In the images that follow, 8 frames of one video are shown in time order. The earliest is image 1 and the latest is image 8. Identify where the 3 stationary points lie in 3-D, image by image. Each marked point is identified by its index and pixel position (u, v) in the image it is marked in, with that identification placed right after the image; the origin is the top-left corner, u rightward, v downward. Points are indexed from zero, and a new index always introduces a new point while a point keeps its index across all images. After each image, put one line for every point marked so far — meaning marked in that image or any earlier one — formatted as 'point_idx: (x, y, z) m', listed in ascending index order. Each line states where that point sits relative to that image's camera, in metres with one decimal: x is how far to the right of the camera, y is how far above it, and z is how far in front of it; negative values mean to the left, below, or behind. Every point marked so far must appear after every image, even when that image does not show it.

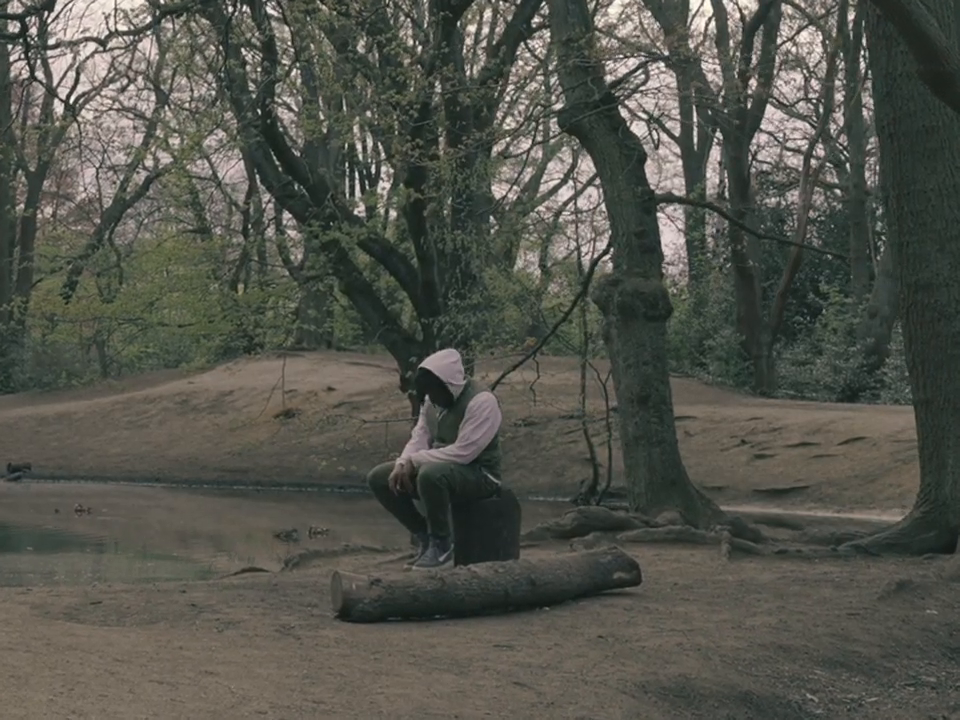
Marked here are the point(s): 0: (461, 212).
0: (-0.2, +1.8, +19.5) m
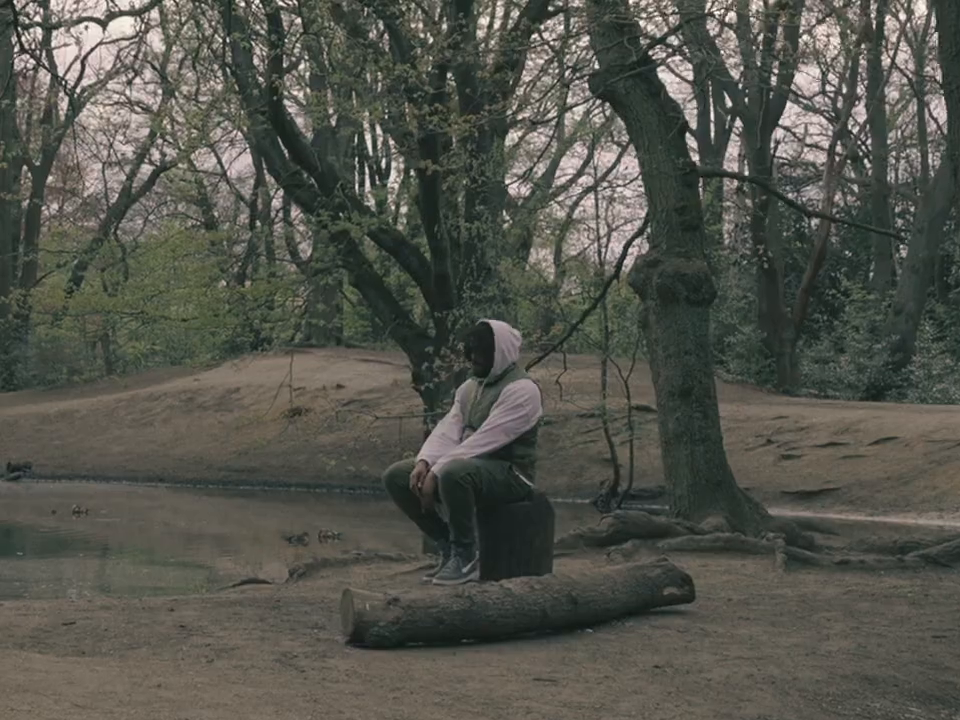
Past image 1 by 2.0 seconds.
0: (0.0, +1.8, +18.7) m
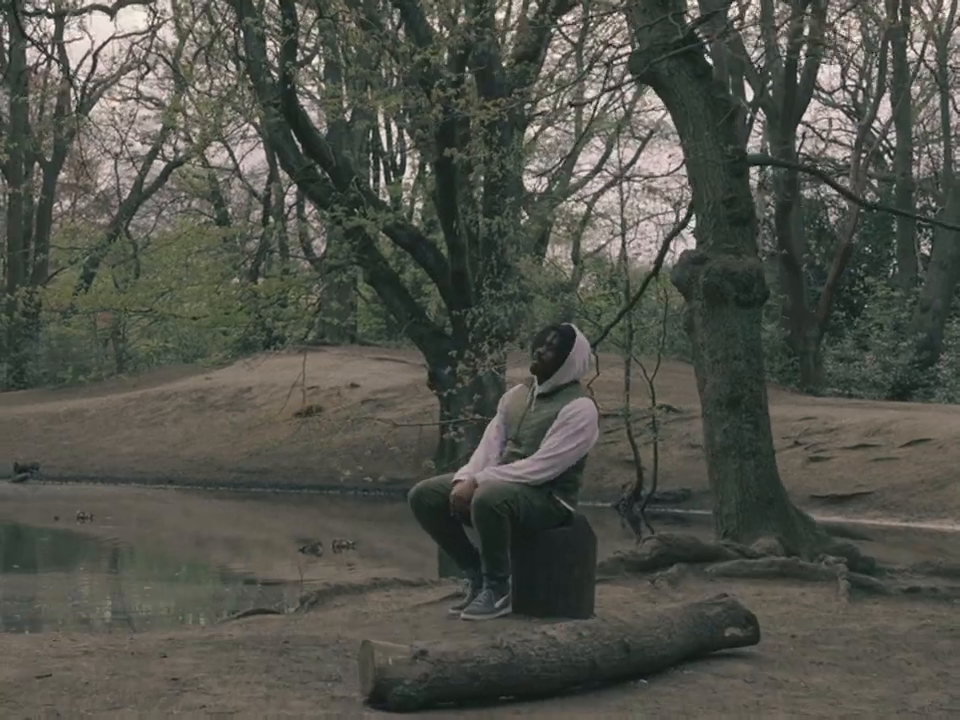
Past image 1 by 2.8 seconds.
0: (+0.2, +1.8, +18.0) m
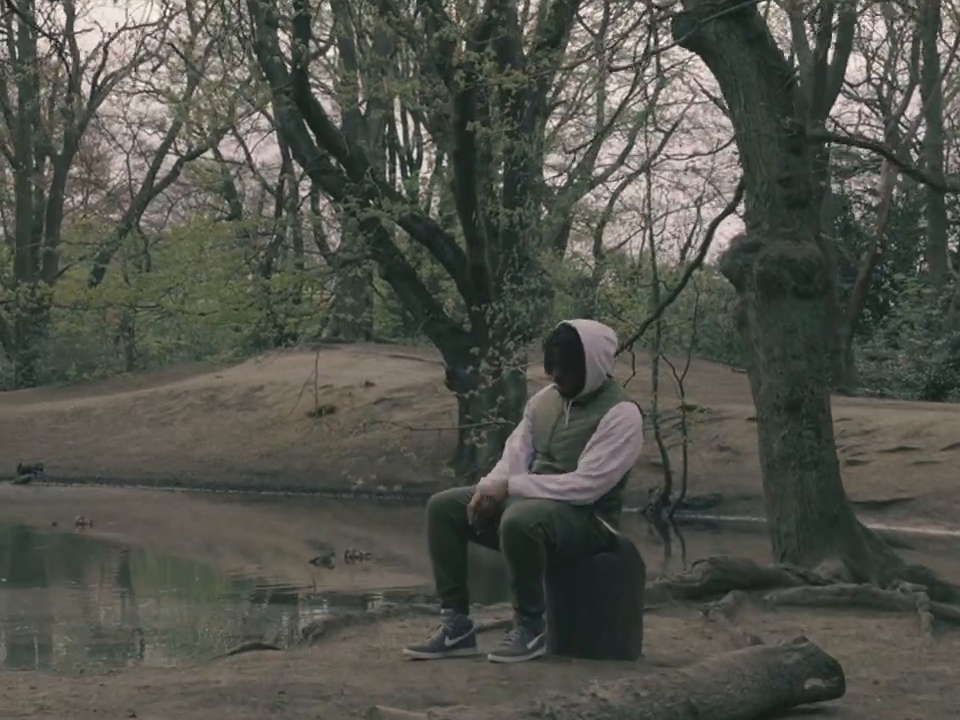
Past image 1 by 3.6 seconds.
0: (+0.4, +1.9, +17.2) m
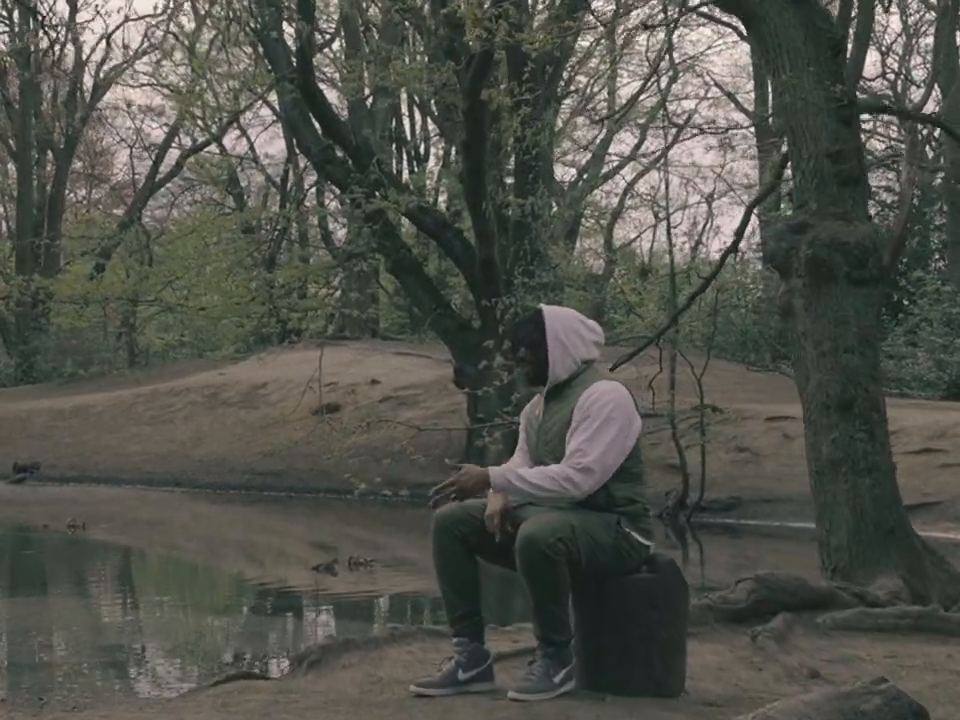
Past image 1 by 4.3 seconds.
0: (+0.5, +1.9, +16.6) m
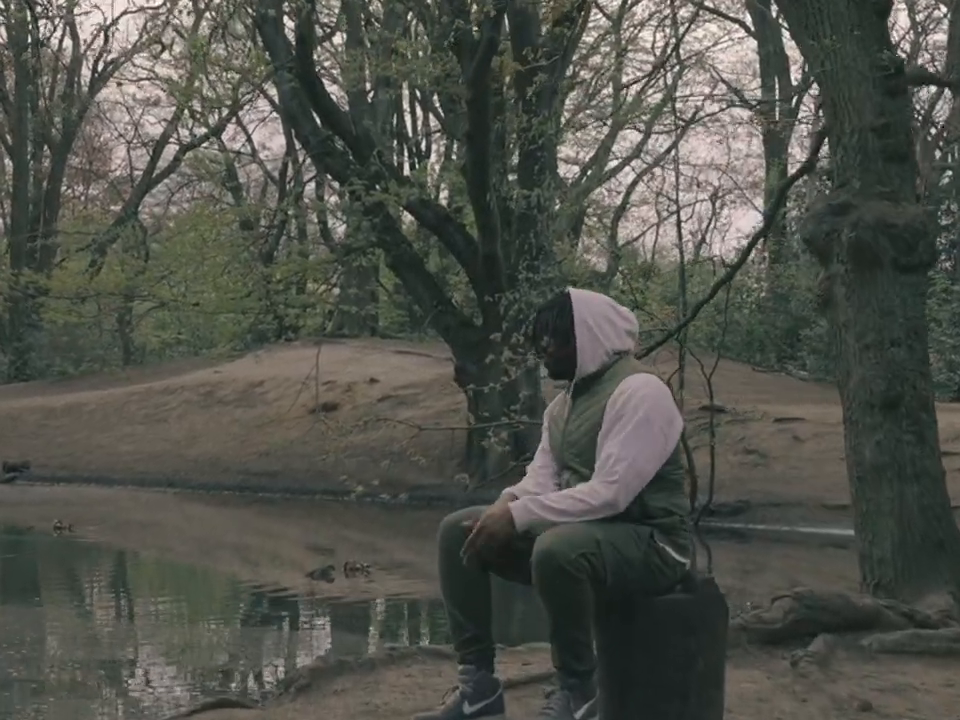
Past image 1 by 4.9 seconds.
0: (+0.5, +1.9, +16.0) m
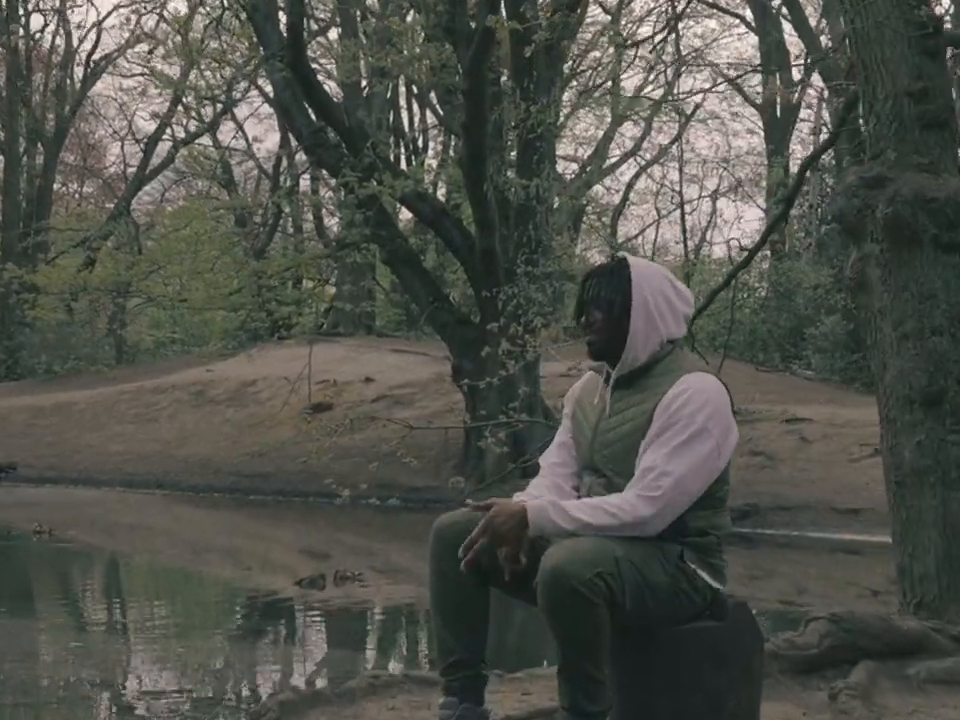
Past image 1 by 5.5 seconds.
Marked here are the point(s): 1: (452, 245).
0: (+0.5, +1.9, +15.5) m
1: (-0.3, +1.1, +15.7) m
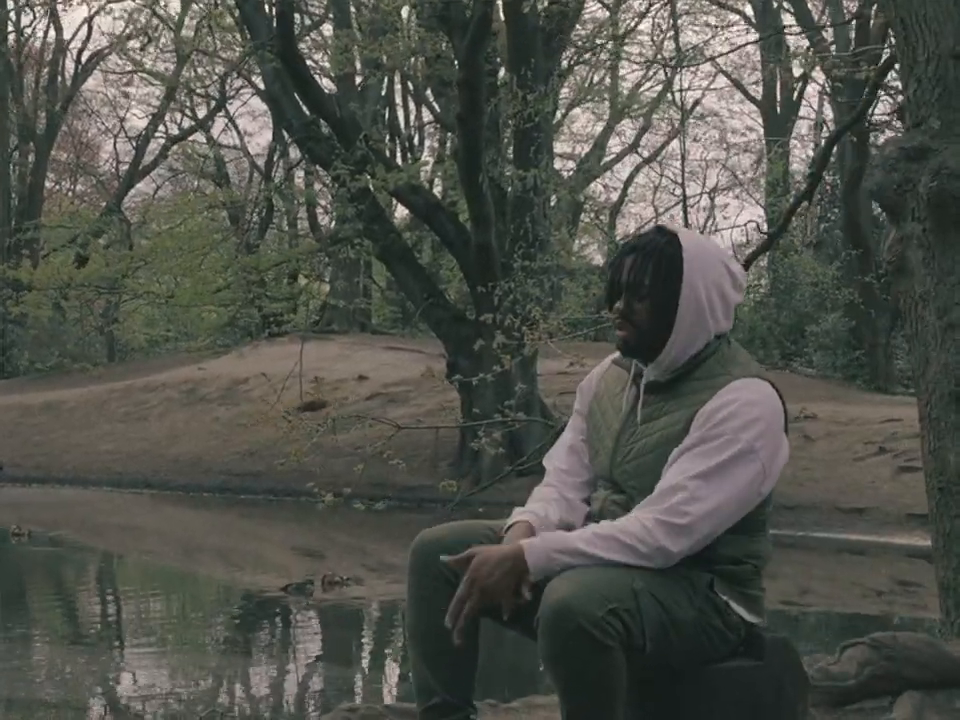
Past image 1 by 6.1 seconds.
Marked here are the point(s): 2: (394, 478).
0: (+0.5, +2.0, +15.0) m
1: (-0.3, +1.2, +15.2) m
2: (-0.9, -1.3, +17.3) m
